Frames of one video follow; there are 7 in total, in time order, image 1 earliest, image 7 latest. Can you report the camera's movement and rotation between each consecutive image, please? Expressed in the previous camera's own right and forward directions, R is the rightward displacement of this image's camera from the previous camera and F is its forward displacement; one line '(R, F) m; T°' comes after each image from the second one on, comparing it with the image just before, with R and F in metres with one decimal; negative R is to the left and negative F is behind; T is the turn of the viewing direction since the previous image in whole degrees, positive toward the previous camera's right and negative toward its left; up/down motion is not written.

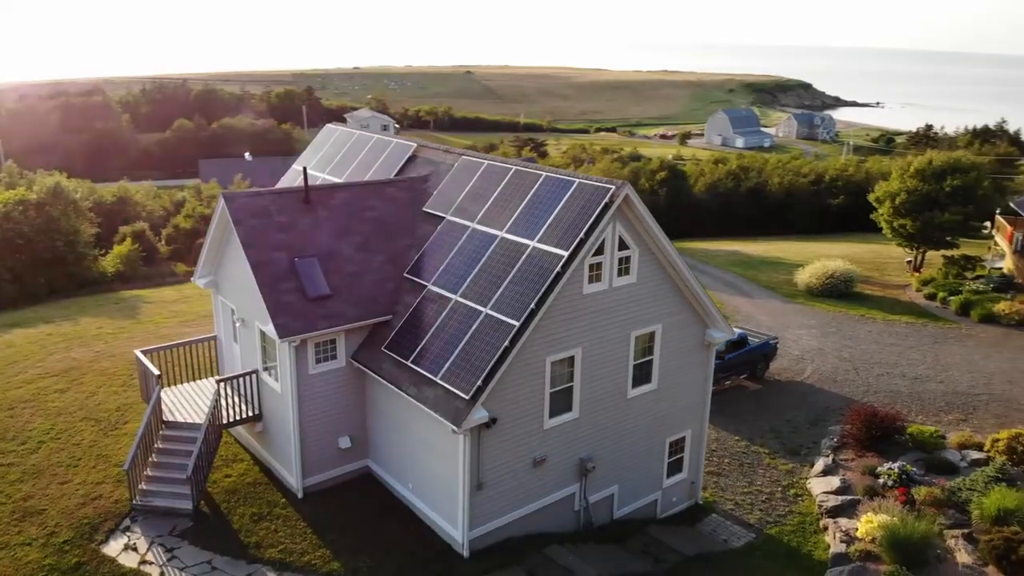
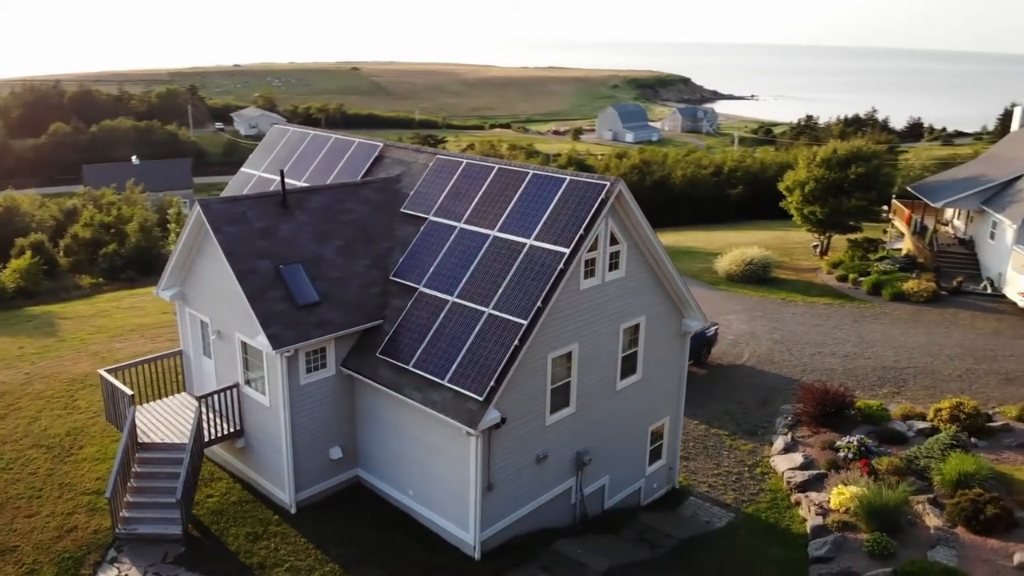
(-1.9, +0.1) m; +8°
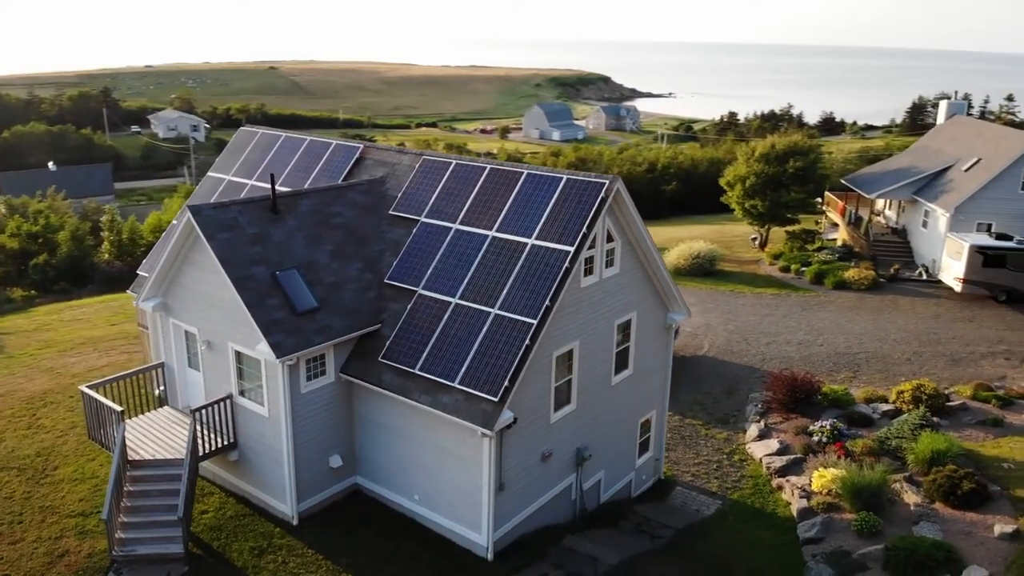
(-1.4, 0.0) m; +5°
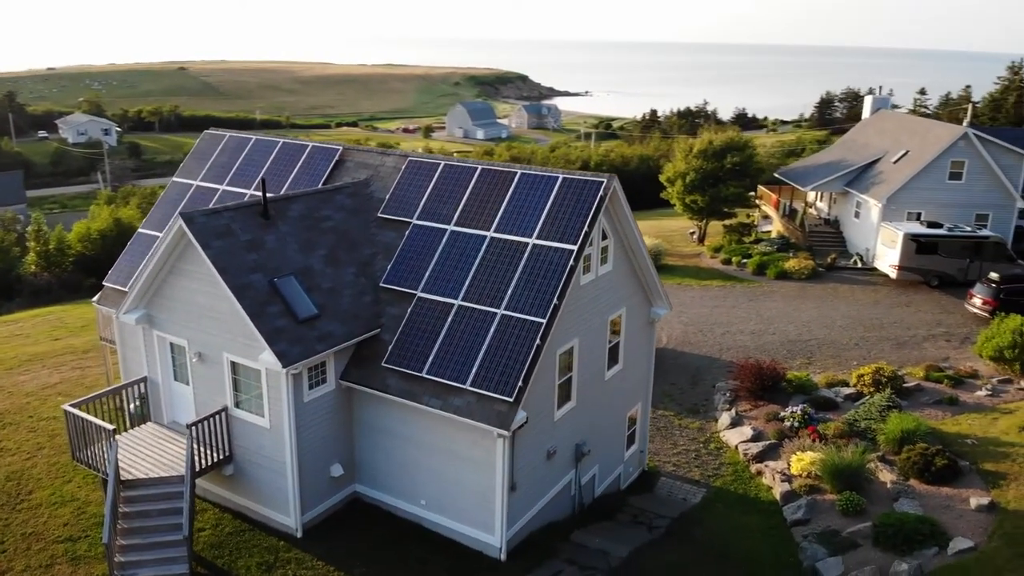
(-1.4, 0.0) m; +6°
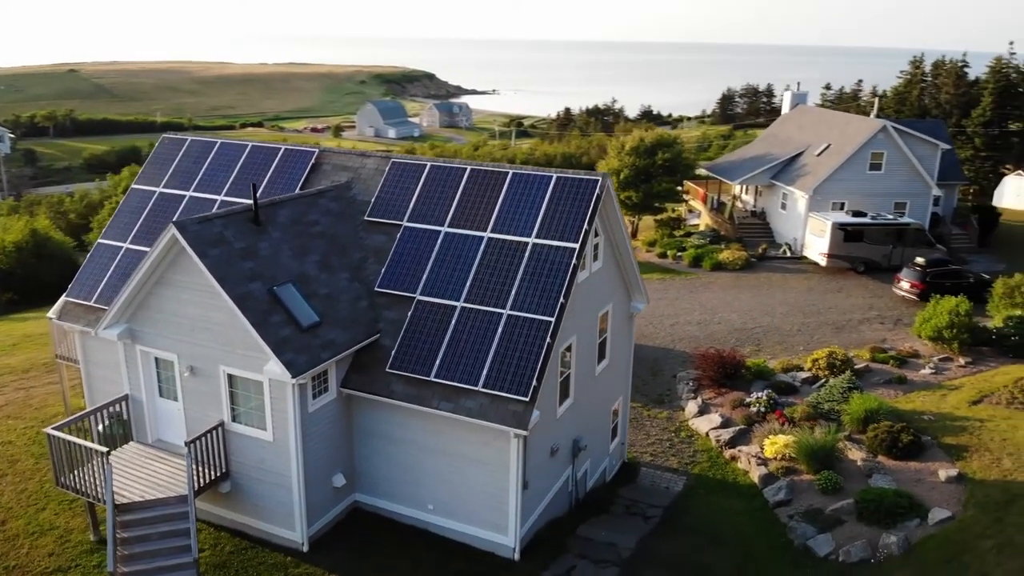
(-1.6, +0.1) m; +7°
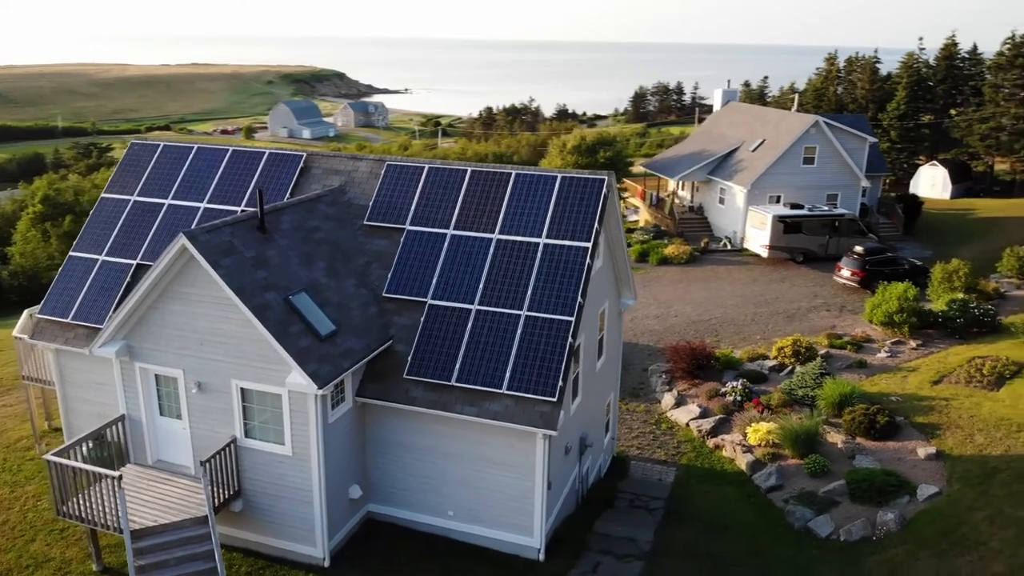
(-1.7, +0.1) m; +6°
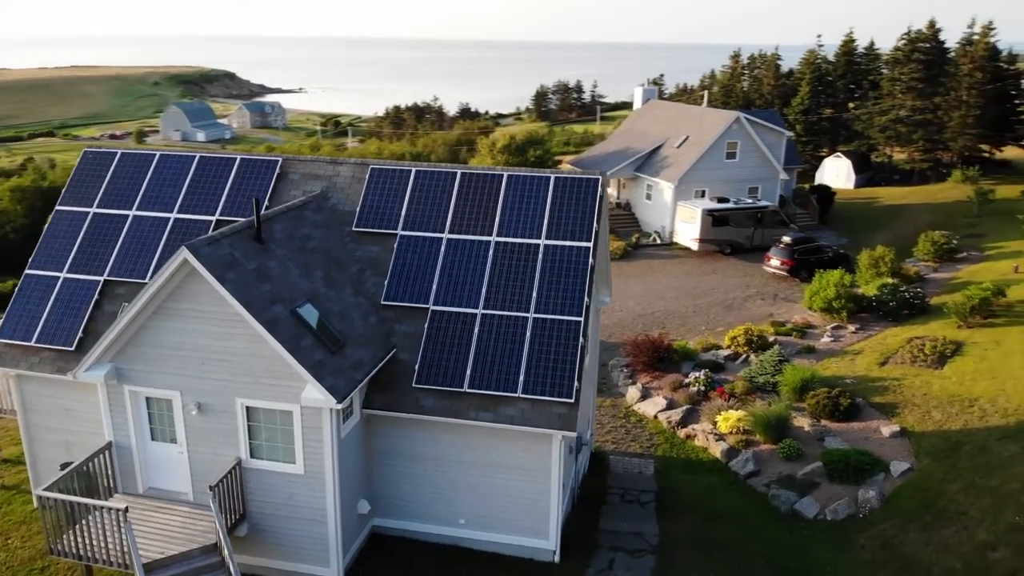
(-1.8, +0.2) m; +7°
